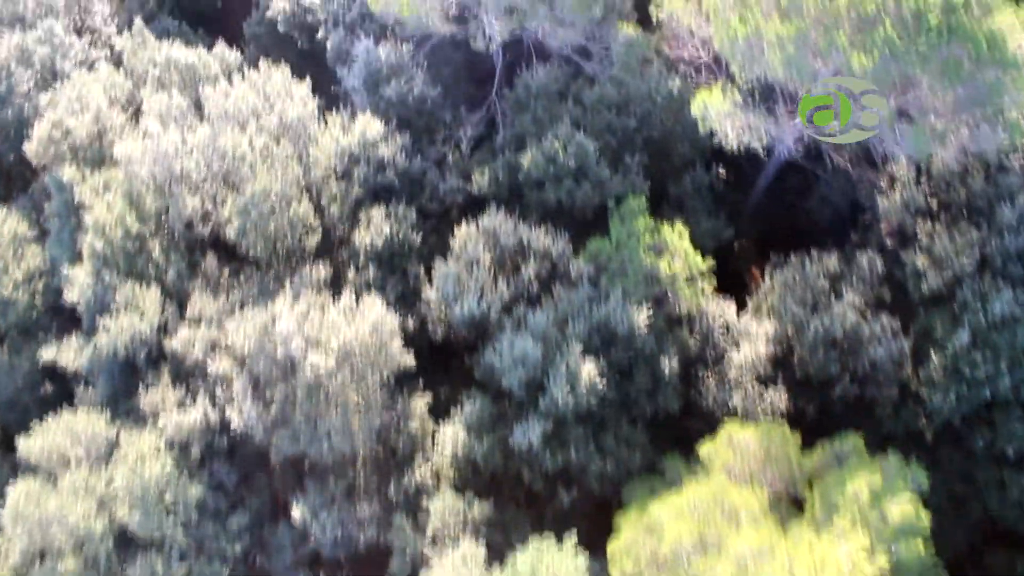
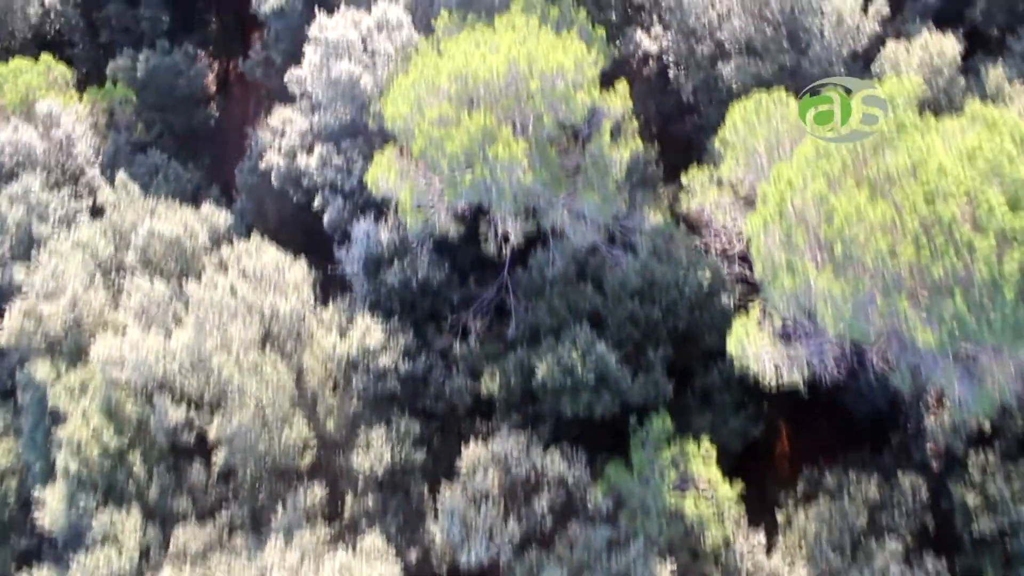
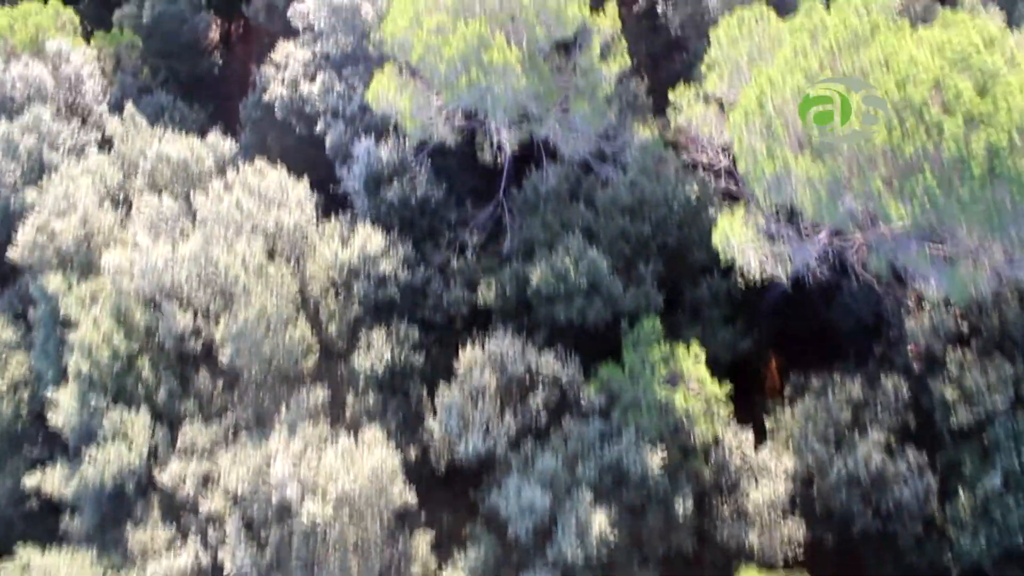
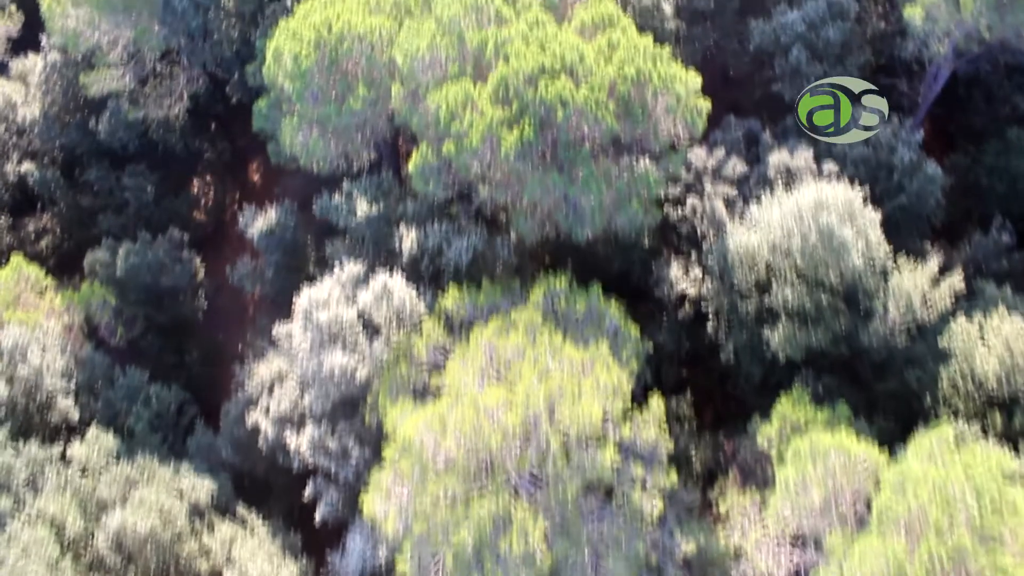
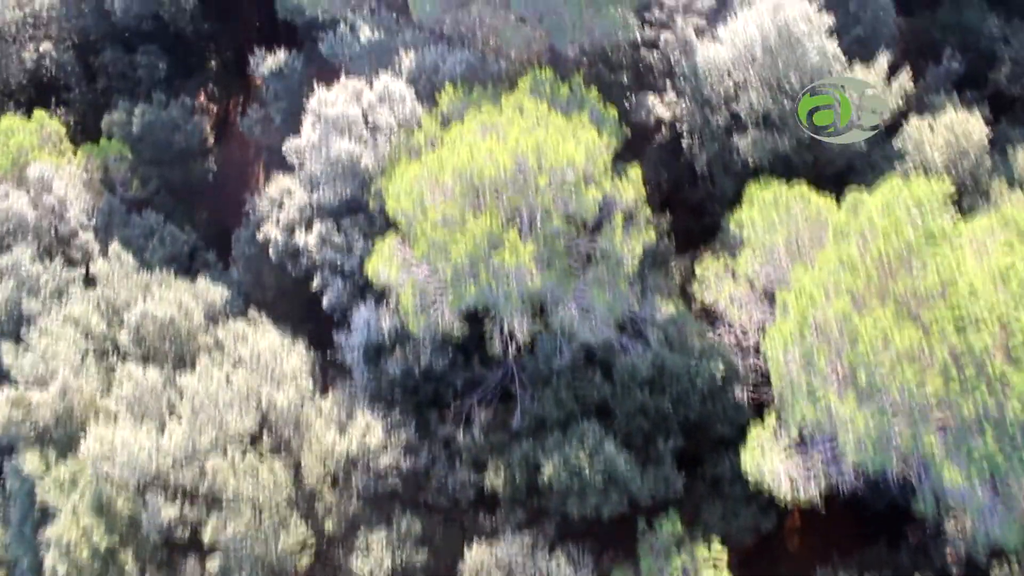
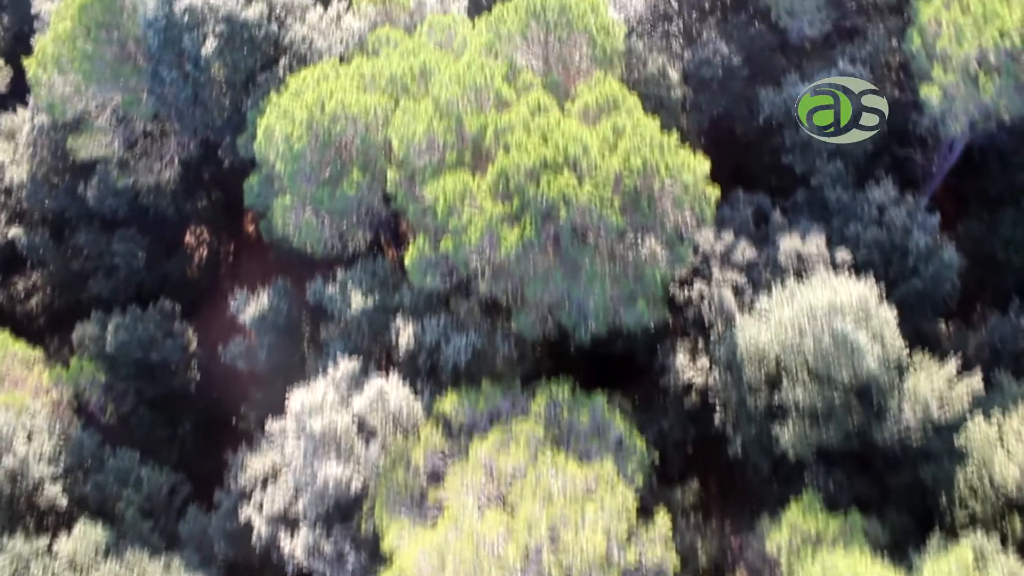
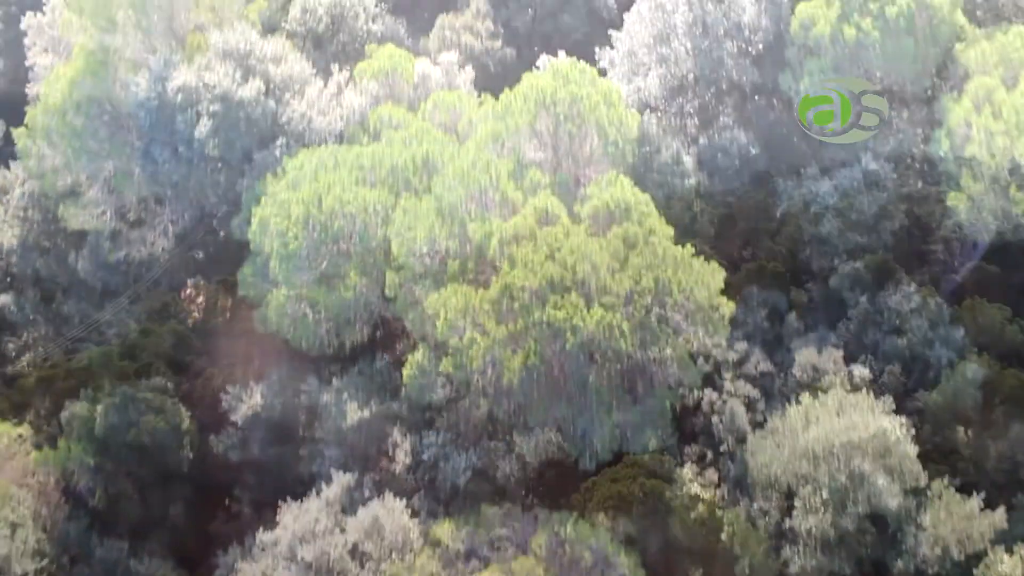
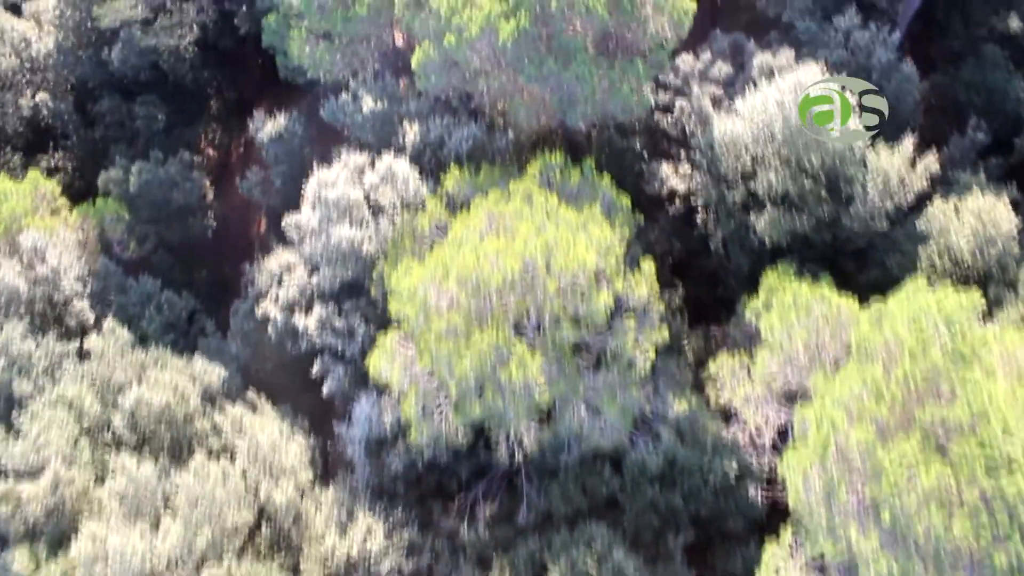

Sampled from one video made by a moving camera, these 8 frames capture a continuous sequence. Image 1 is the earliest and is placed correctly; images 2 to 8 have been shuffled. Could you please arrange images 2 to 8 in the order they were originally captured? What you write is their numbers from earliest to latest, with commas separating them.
3, 2, 5, 8, 4, 6, 7
